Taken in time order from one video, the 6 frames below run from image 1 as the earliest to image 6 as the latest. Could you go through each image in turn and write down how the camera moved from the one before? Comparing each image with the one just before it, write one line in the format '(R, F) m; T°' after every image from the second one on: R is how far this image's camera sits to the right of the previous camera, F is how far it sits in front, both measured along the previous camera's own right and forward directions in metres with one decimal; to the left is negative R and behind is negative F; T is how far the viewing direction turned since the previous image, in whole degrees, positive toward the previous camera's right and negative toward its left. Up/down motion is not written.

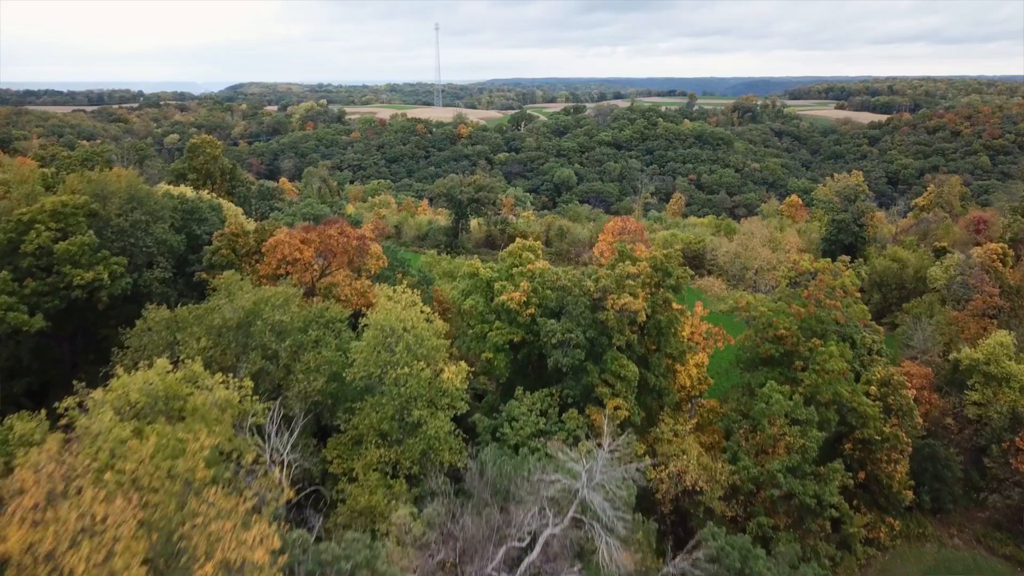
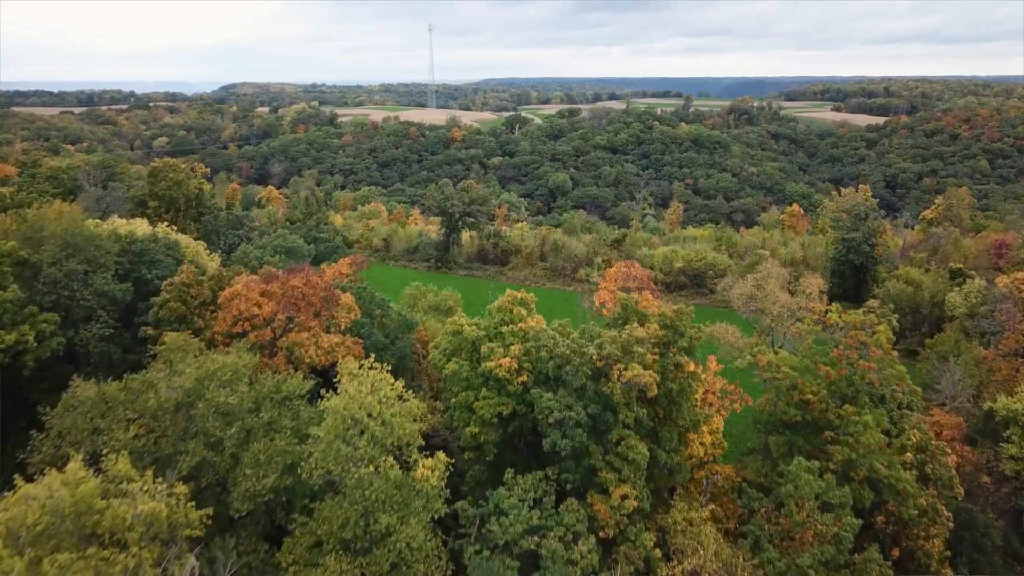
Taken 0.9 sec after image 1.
(+0.1, +2.1) m; 0°
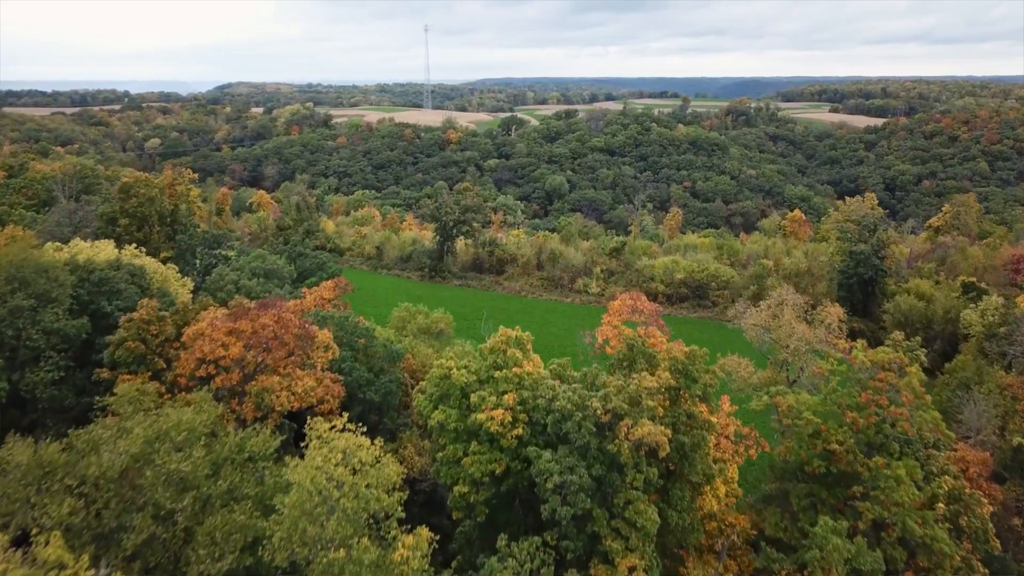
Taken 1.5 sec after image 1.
(0.0, +1.5) m; 0°
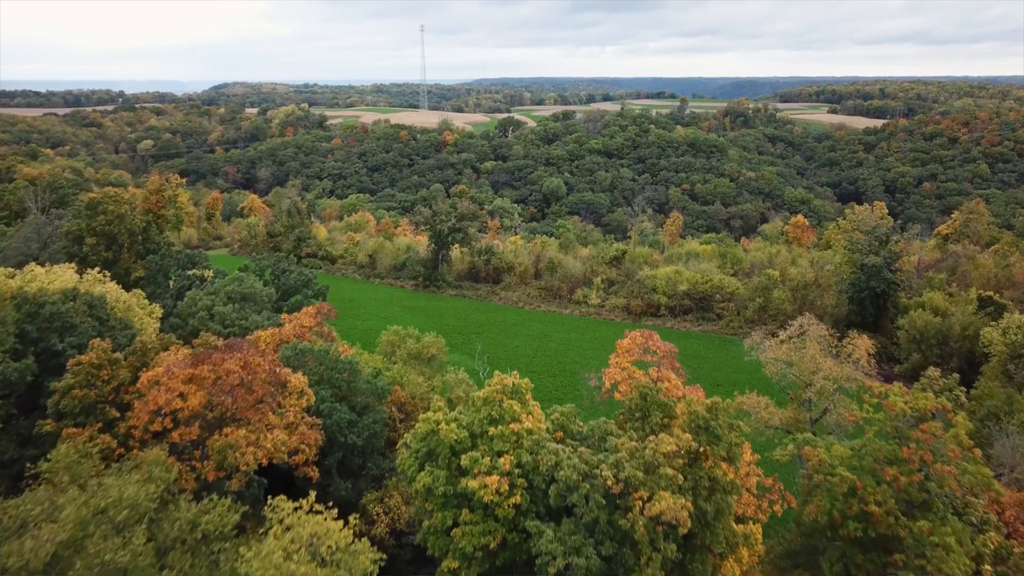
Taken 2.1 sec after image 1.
(0.0, +1.6) m; 0°
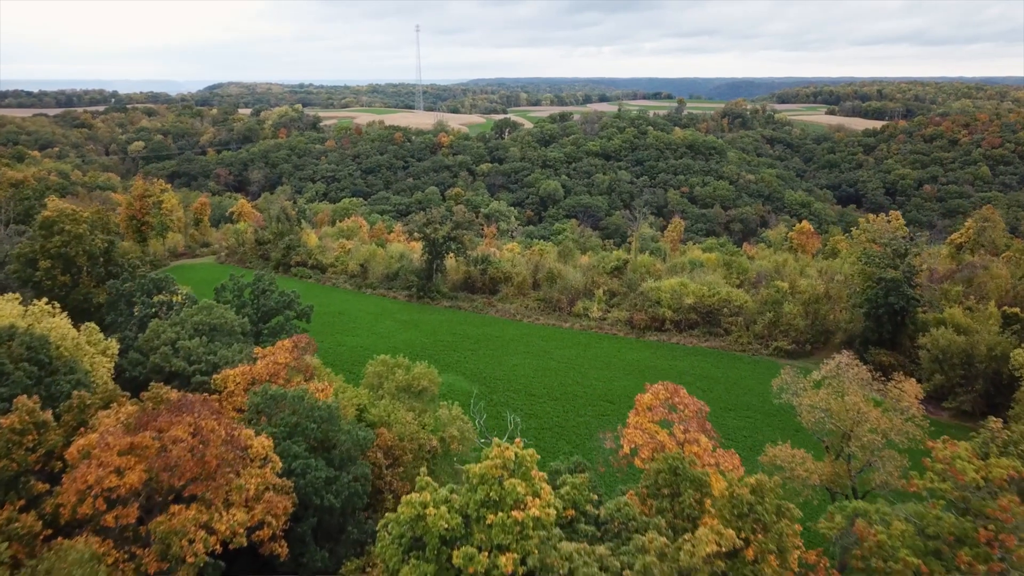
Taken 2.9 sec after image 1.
(-0.1, +2.0) m; 0°
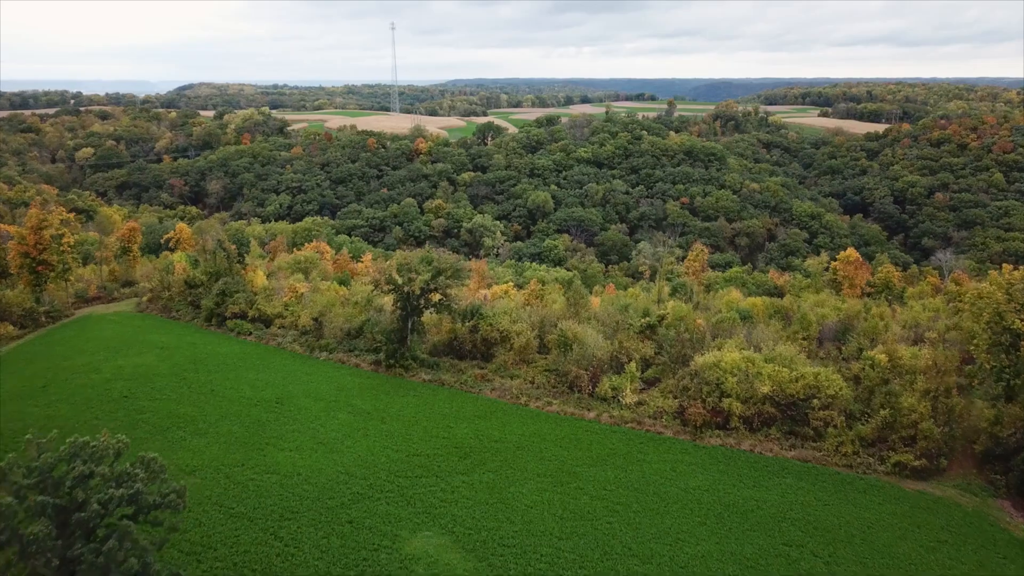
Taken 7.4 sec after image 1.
(-0.8, +11.3) m; +1°
